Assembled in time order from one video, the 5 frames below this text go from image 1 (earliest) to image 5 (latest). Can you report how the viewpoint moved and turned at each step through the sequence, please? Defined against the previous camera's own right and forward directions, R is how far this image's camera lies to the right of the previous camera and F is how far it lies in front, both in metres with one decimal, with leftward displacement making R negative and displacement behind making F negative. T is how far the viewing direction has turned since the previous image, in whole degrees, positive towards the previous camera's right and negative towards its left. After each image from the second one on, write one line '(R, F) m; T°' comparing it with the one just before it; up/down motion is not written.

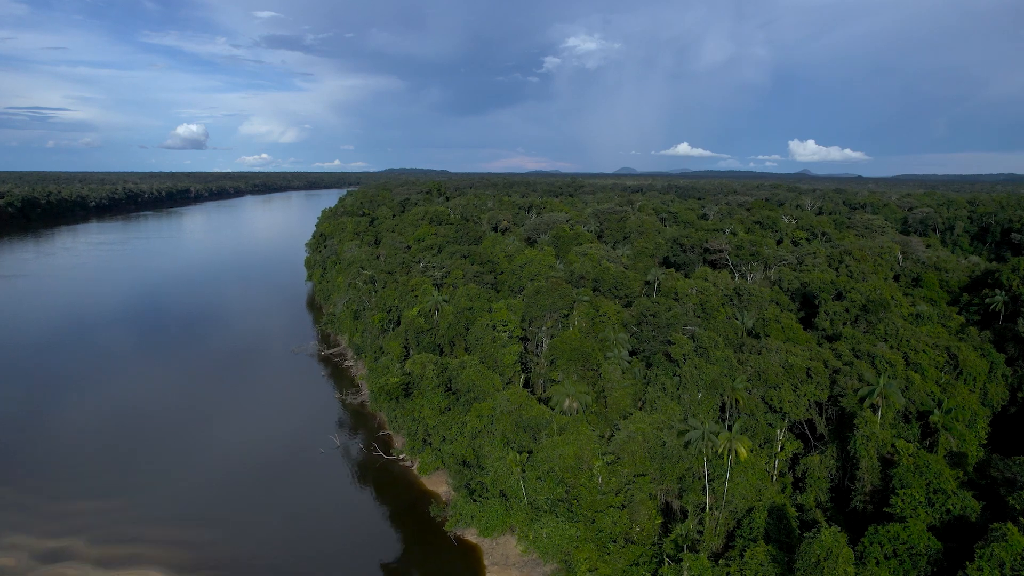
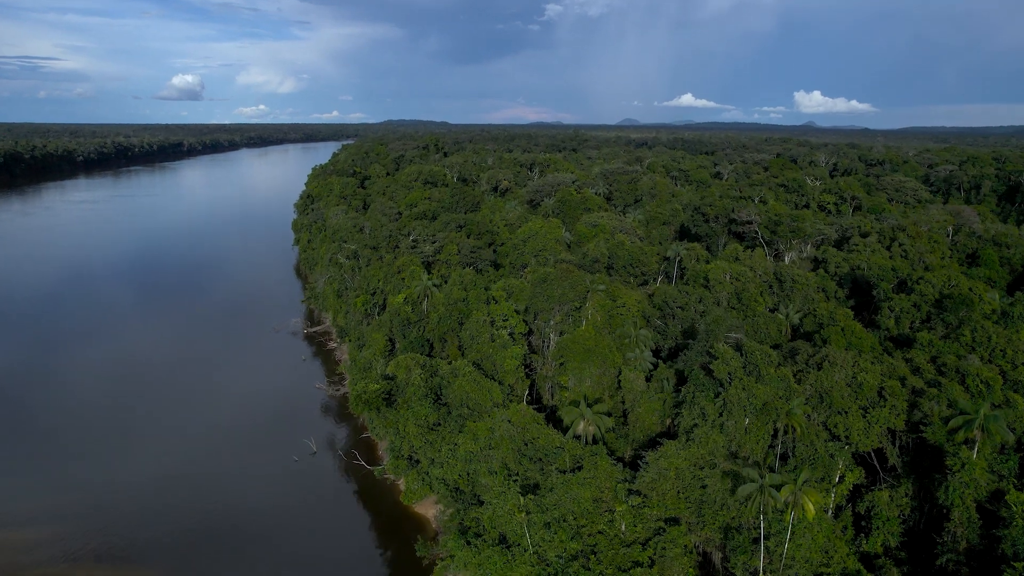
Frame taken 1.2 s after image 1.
(0.0, +5.2) m; 0°
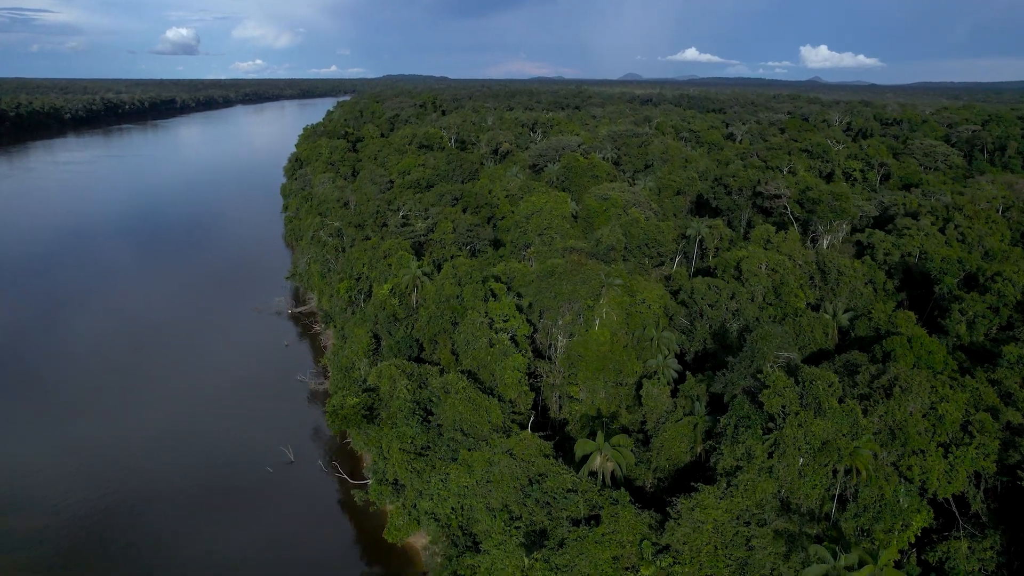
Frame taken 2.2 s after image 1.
(0.0, +4.0) m; 0°
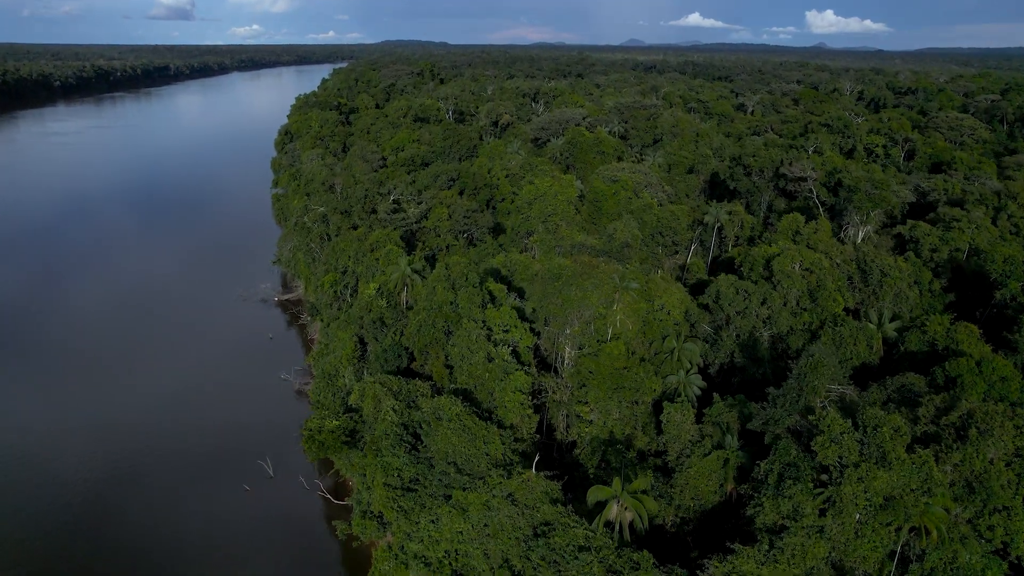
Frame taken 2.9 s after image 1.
(0.0, +2.9) m; 0°
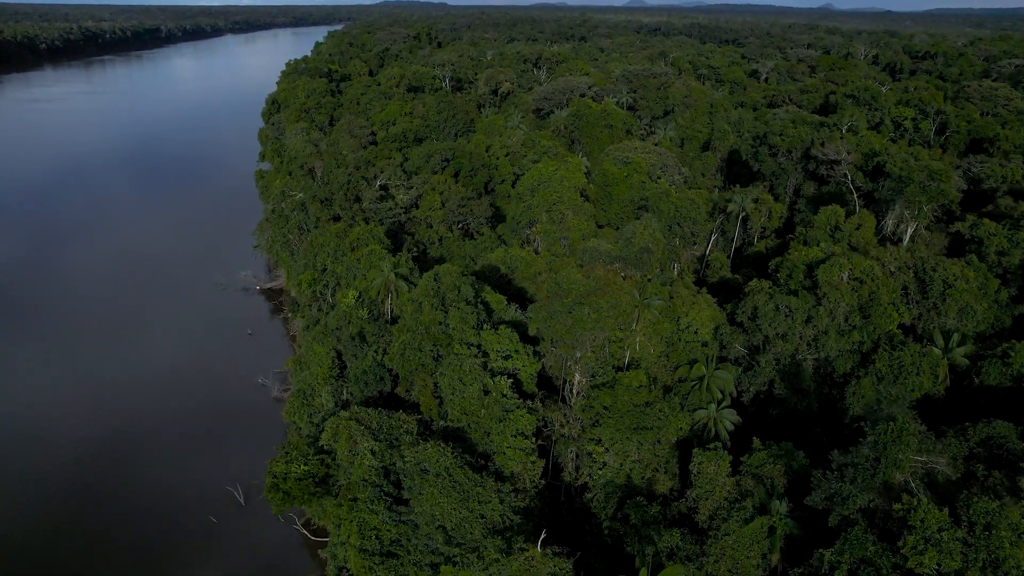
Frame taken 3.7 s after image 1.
(0.0, +3.3) m; 0°
